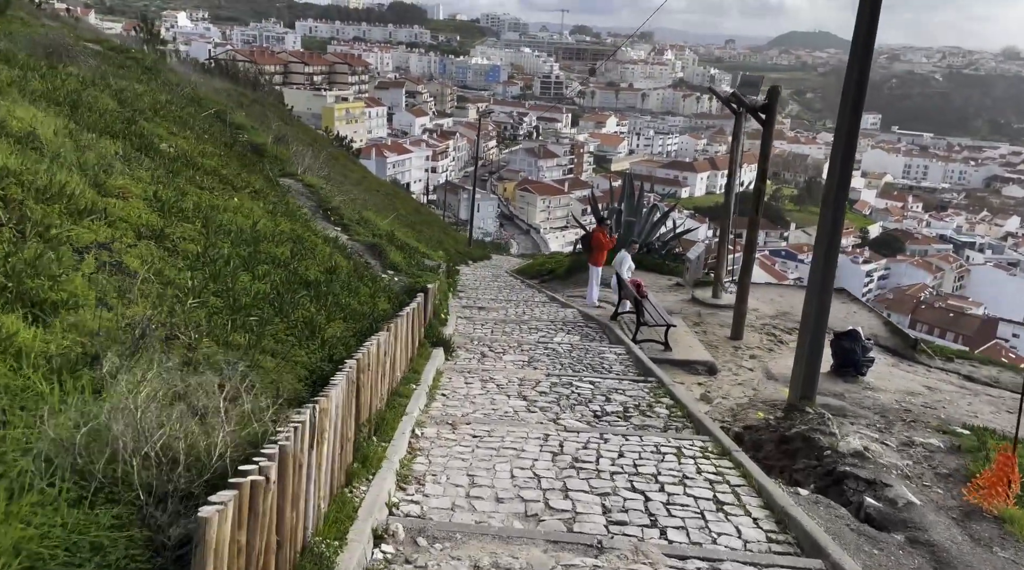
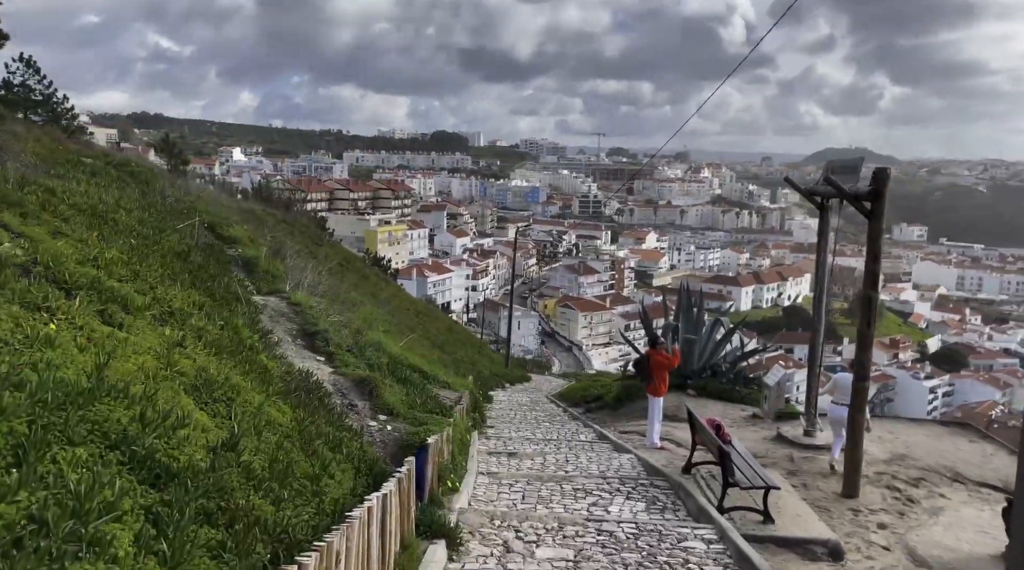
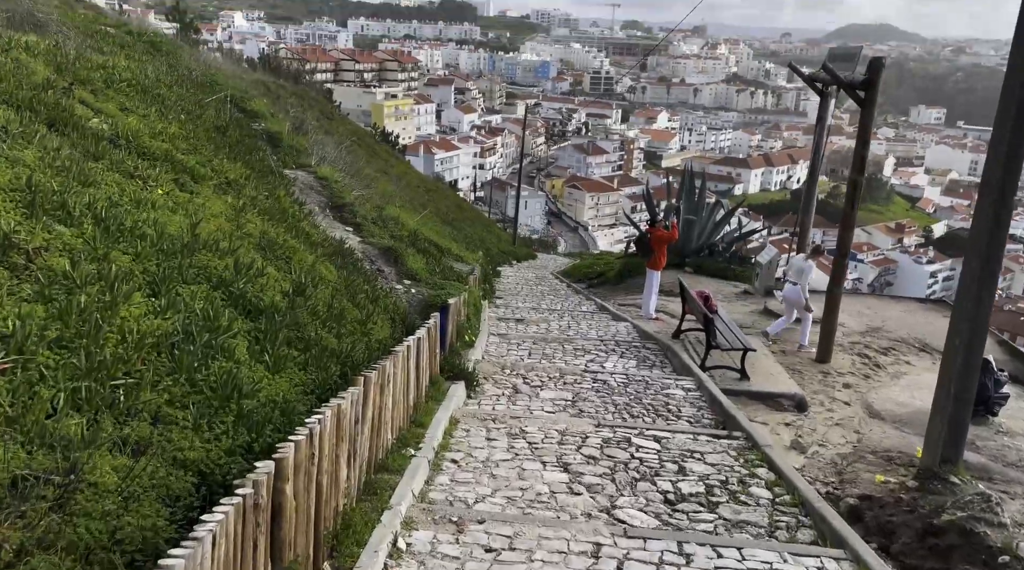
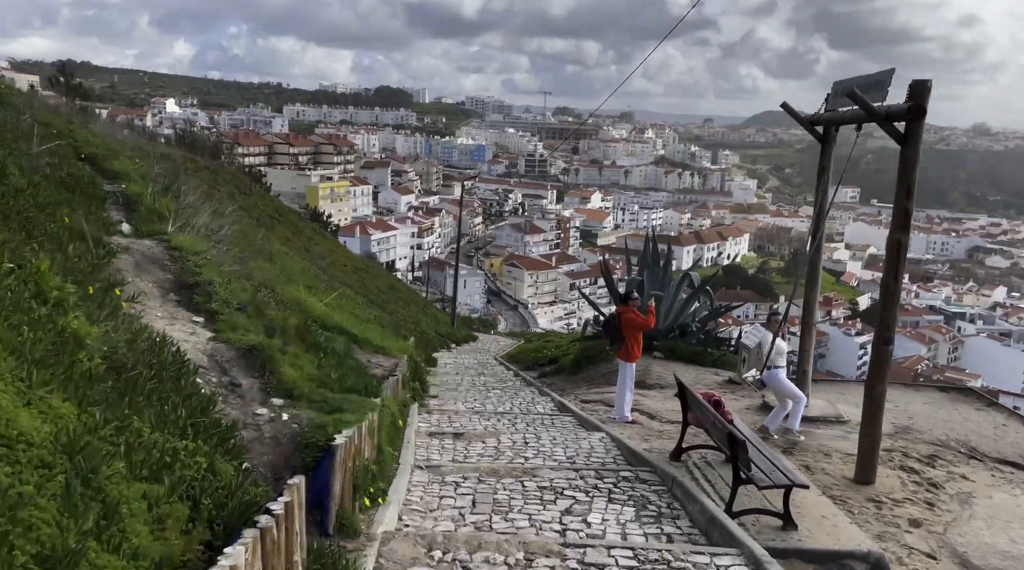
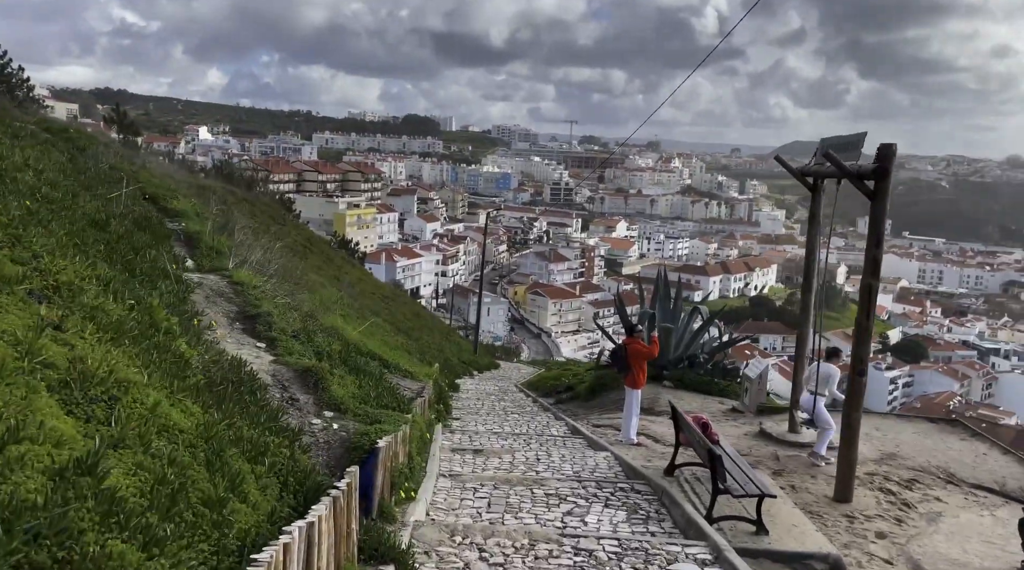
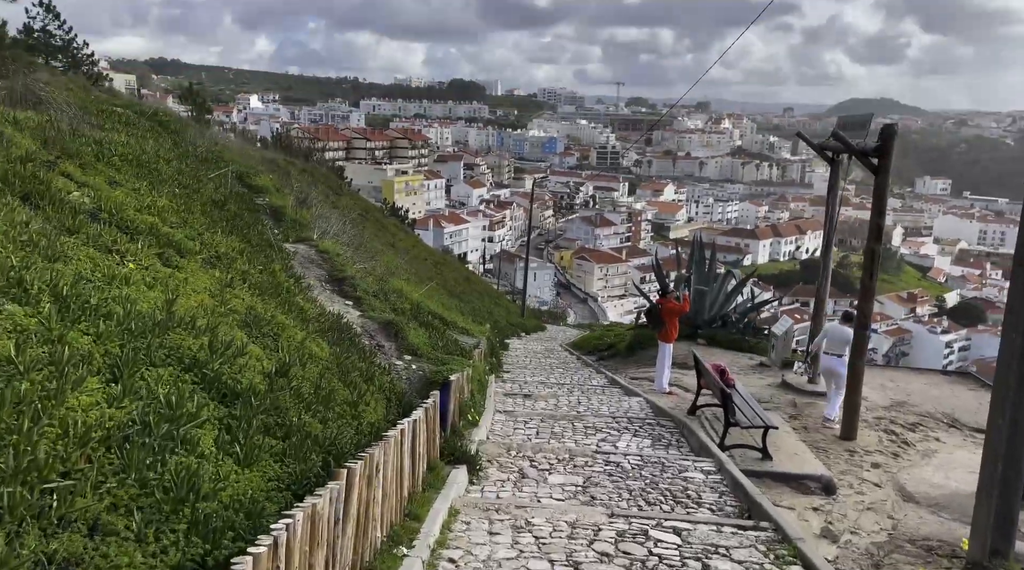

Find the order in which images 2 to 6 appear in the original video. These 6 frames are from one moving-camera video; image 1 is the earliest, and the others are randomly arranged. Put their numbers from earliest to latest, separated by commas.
3, 6, 2, 5, 4
